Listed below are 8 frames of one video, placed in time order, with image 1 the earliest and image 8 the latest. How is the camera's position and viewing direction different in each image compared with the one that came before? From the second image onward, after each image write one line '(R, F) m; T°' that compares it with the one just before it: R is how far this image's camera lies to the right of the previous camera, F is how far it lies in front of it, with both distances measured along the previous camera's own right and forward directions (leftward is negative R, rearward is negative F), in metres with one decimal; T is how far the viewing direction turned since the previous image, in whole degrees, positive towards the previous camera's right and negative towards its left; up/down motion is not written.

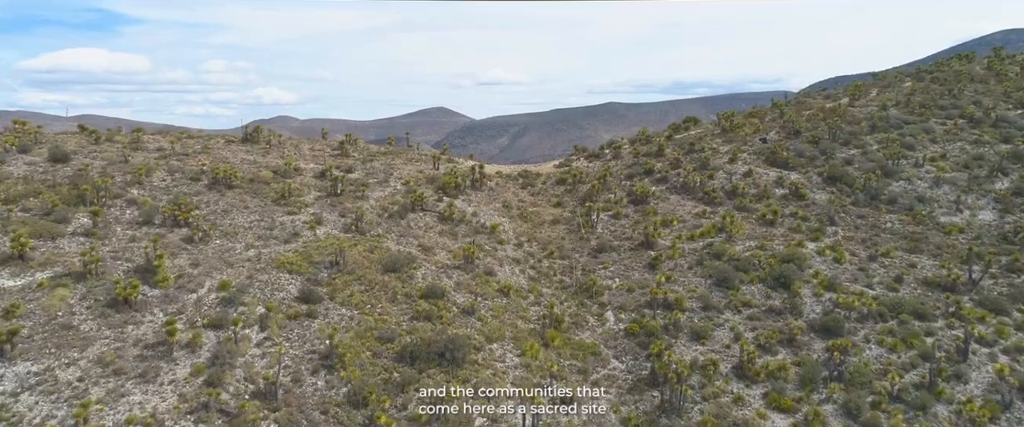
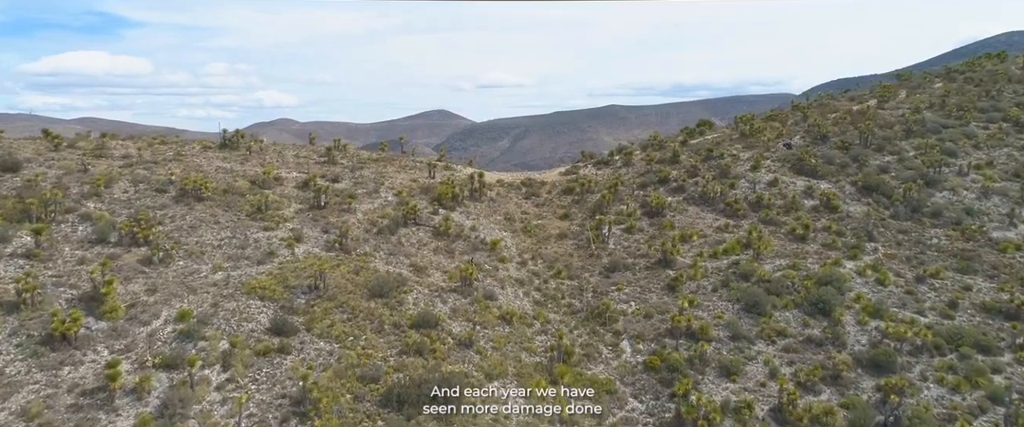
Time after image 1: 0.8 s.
(-0.1, +3.7) m; 0°
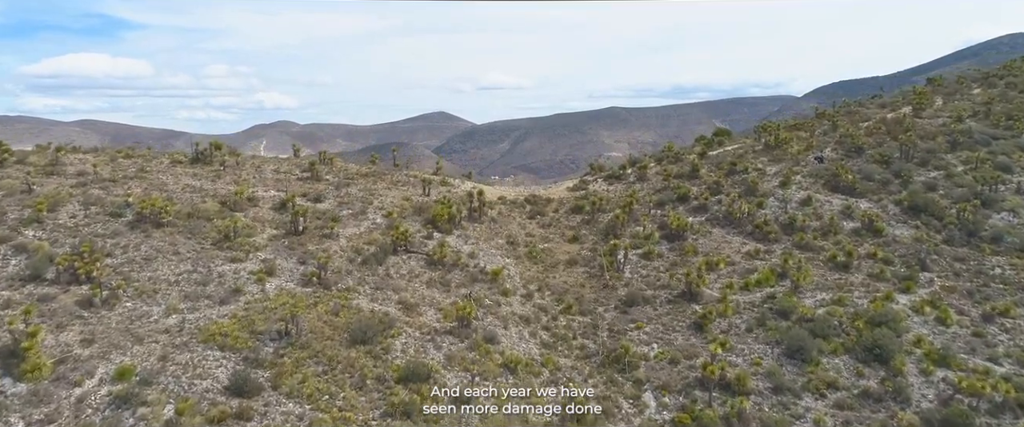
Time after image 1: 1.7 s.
(-0.2, +4.1) m; 0°
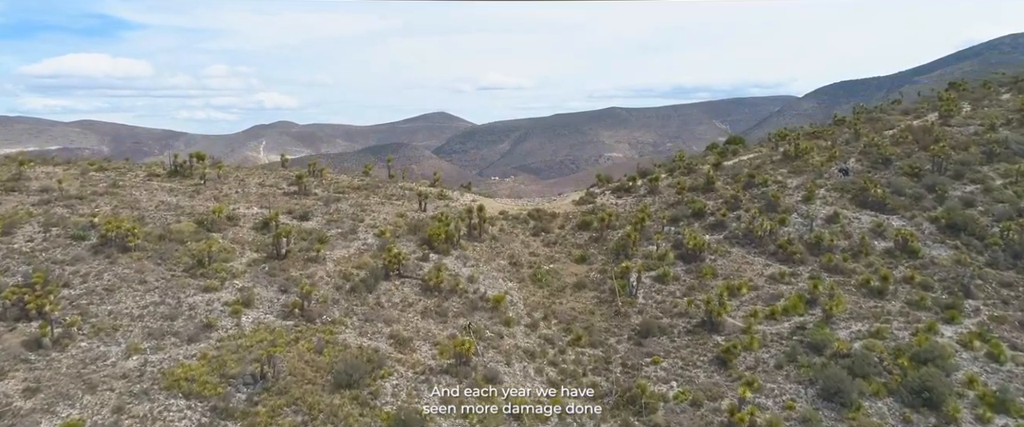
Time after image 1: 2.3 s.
(-0.1, +2.7) m; 0°
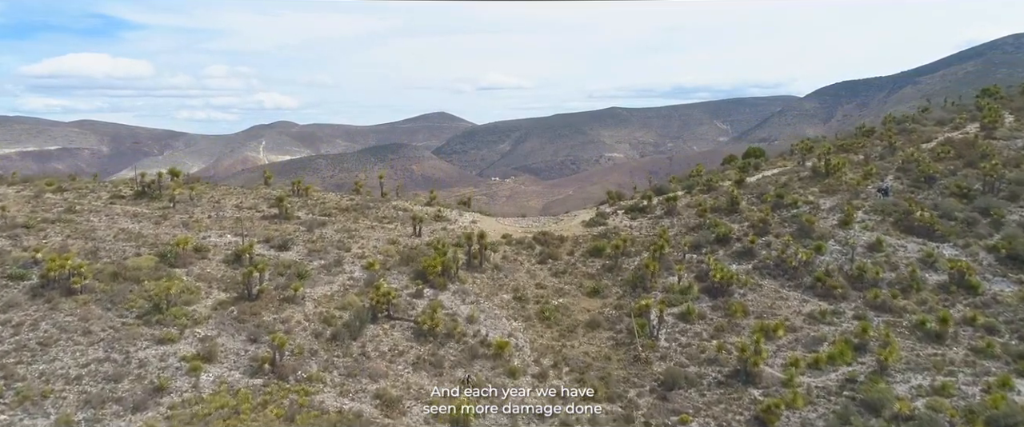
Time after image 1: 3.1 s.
(-0.2, +3.5) m; 0°
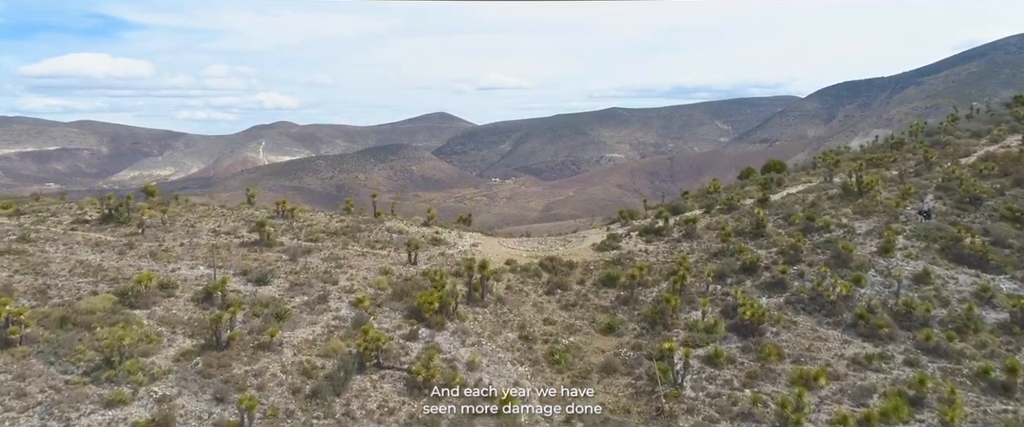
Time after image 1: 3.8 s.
(-0.2, +3.0) m; 0°
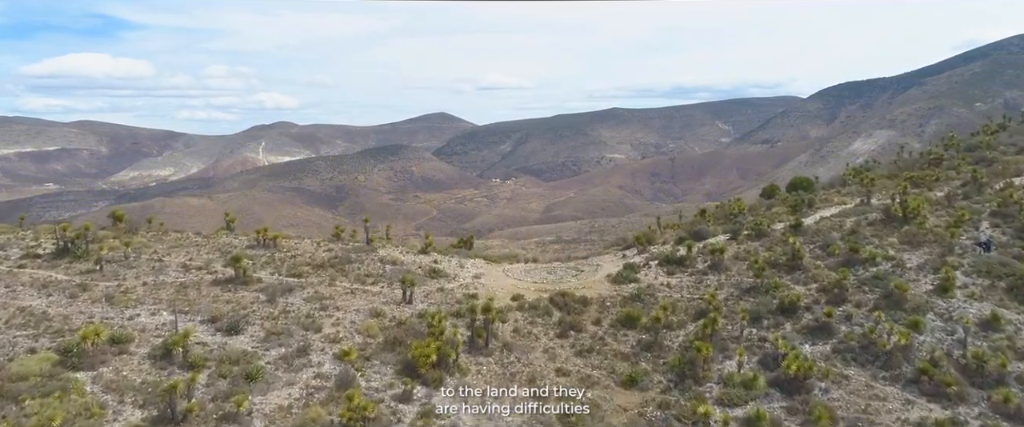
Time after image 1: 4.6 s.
(-0.3, +3.3) m; 0°
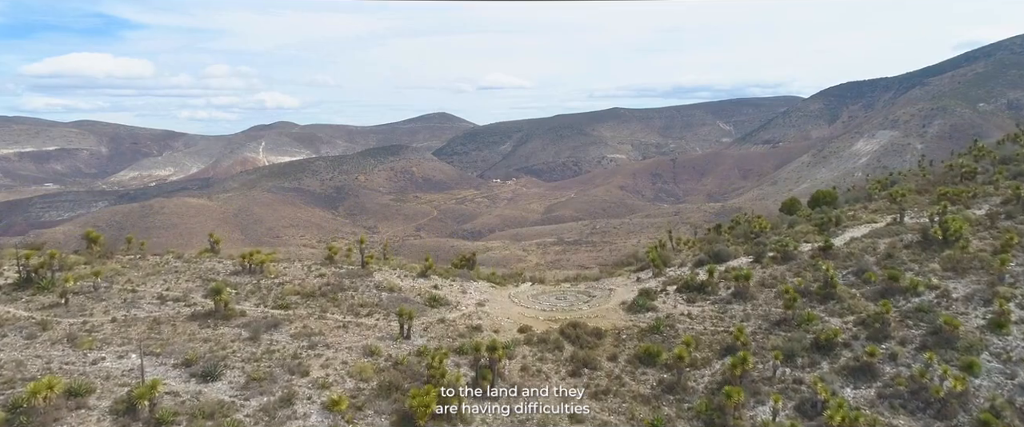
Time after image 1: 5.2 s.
(-0.3, +2.3) m; 0°
